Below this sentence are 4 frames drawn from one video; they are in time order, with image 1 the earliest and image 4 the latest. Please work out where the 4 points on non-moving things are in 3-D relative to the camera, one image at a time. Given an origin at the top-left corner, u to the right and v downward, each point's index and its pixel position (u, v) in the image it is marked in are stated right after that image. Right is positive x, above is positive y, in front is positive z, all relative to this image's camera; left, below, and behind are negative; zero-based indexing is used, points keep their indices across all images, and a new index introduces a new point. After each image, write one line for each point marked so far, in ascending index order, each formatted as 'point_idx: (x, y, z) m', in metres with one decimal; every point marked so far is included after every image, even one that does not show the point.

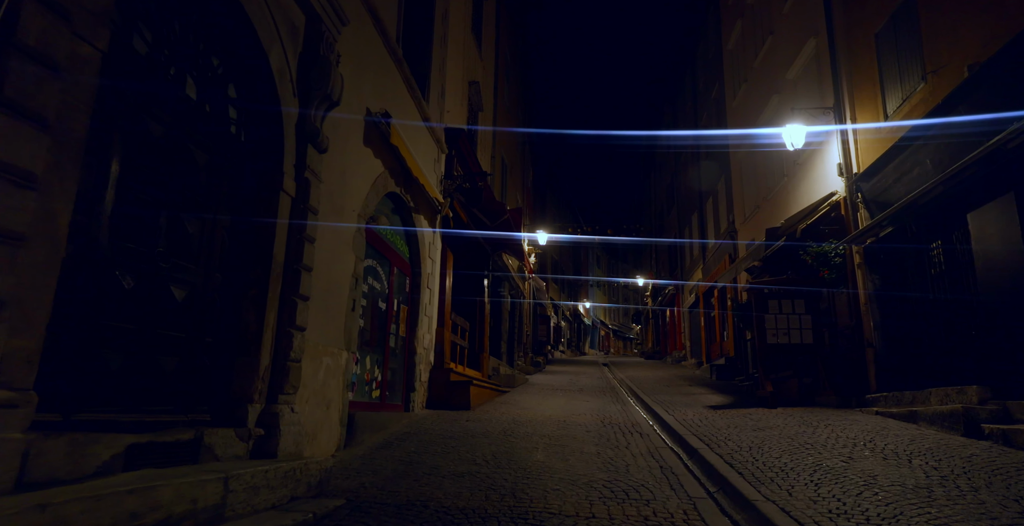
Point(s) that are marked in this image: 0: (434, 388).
0: (-1.4, -2.2, +10.5) m
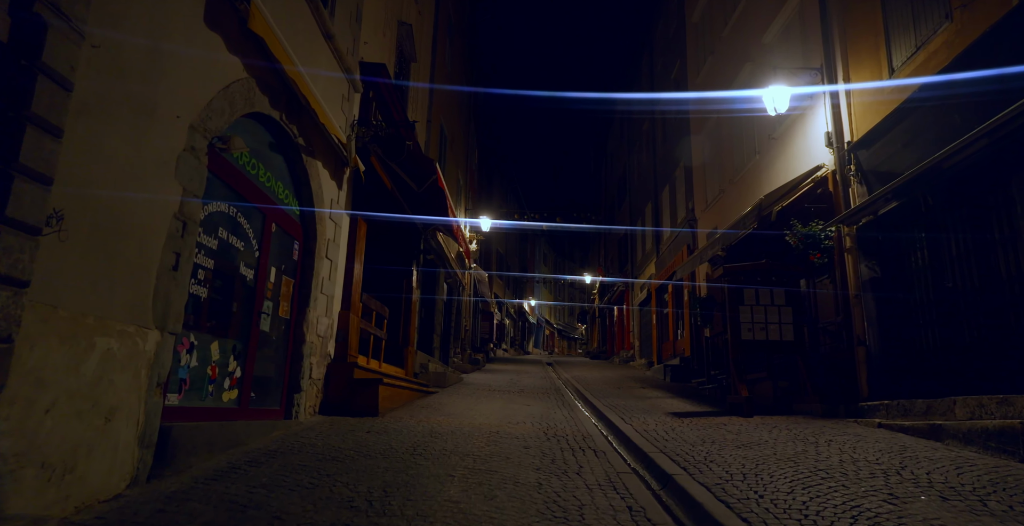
0: (-2.4, -1.7, +8.1) m
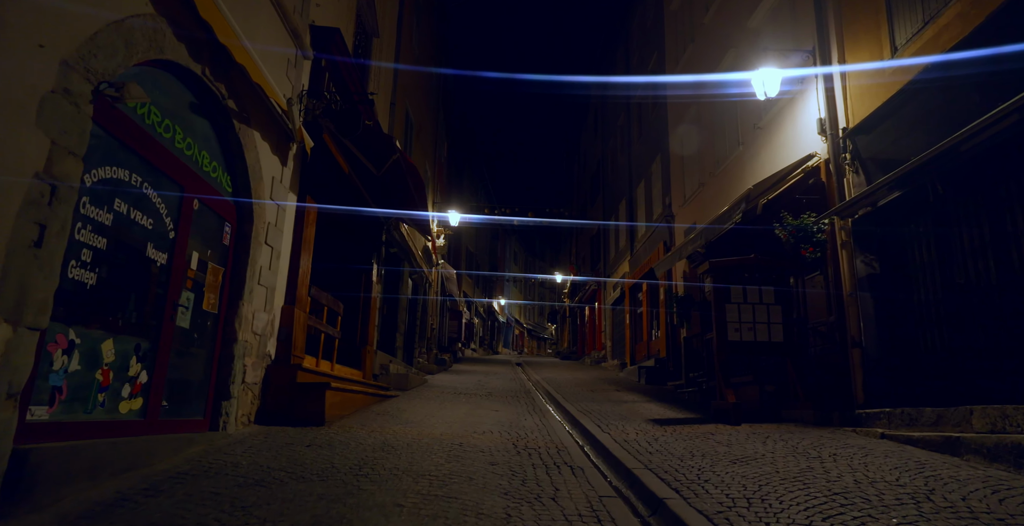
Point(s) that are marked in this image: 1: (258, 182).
0: (-2.8, -1.5, +7.1) m
1: (-2.8, +0.9, +6.7) m
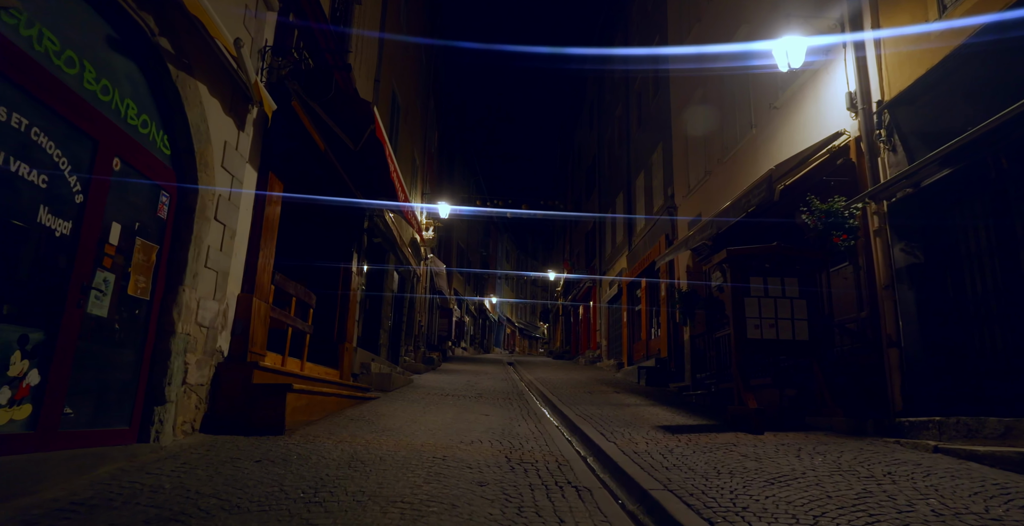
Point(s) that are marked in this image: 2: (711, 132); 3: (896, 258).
0: (-2.9, -1.3, +6.0) m
1: (-2.8, +1.1, +5.6) m
2: (+4.4, +2.9, +13.6) m
3: (+4.7, +0.1, +7.5) m
